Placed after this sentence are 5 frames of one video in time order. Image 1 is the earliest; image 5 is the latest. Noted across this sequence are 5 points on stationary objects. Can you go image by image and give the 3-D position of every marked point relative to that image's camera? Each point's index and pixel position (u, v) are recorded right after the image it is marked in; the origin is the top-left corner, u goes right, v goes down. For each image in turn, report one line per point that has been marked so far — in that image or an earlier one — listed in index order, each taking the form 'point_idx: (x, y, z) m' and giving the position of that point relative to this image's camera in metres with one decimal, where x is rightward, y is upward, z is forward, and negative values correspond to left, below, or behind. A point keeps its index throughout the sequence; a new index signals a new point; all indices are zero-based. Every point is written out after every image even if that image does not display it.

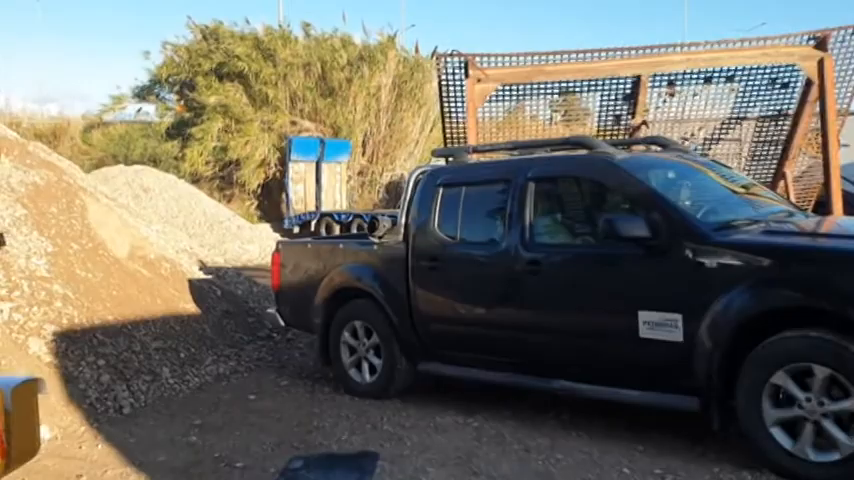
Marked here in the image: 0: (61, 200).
0: (-3.5, +0.4, +9.6) m
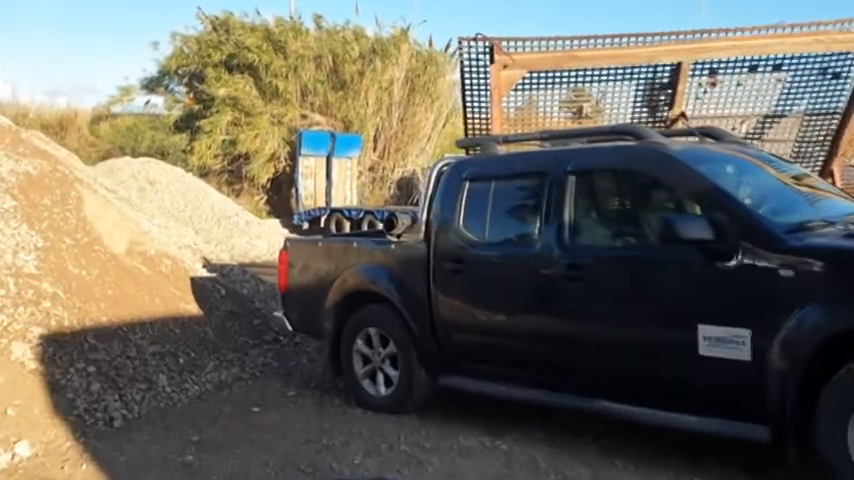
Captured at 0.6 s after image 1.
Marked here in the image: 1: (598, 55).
0: (-3.4, +0.4, +9.0) m
1: (+1.4, +1.5, +8.3) m
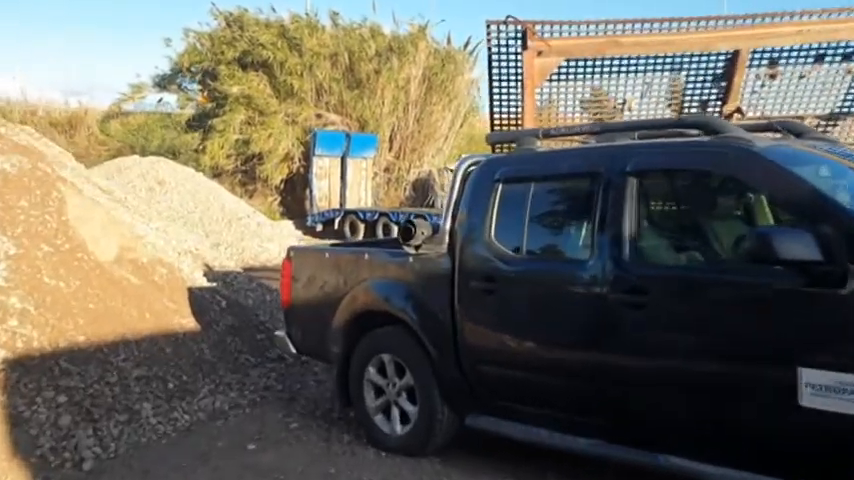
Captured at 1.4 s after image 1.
0: (-3.2, +0.4, +8.1) m
1: (+1.6, +1.5, +7.3) m
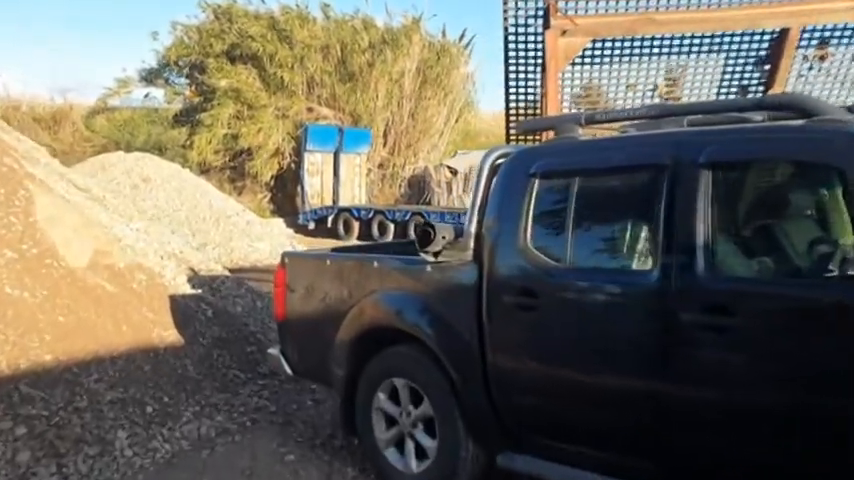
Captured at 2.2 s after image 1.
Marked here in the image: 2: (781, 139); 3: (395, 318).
0: (-3.1, +0.4, +7.2) m
1: (+1.7, +1.4, +6.5) m
2: (+1.3, +0.4, +3.5) m
3: (-0.2, -0.4, +4.8) m
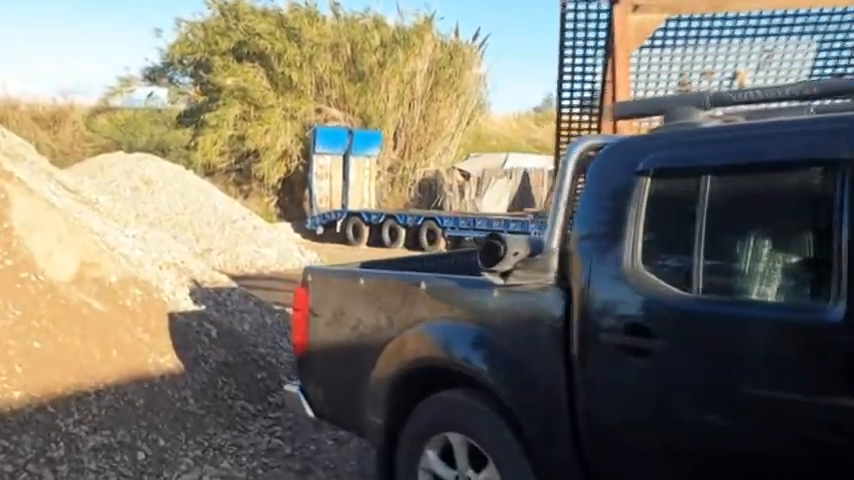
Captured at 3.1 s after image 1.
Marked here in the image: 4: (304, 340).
0: (-2.9, +0.3, +6.2) m
1: (+1.9, +1.4, +5.5) m
2: (+1.5, +0.3, +2.5) m
3: (+0.1, -0.4, +3.8) m
4: (-0.6, -0.5, +4.7) m
